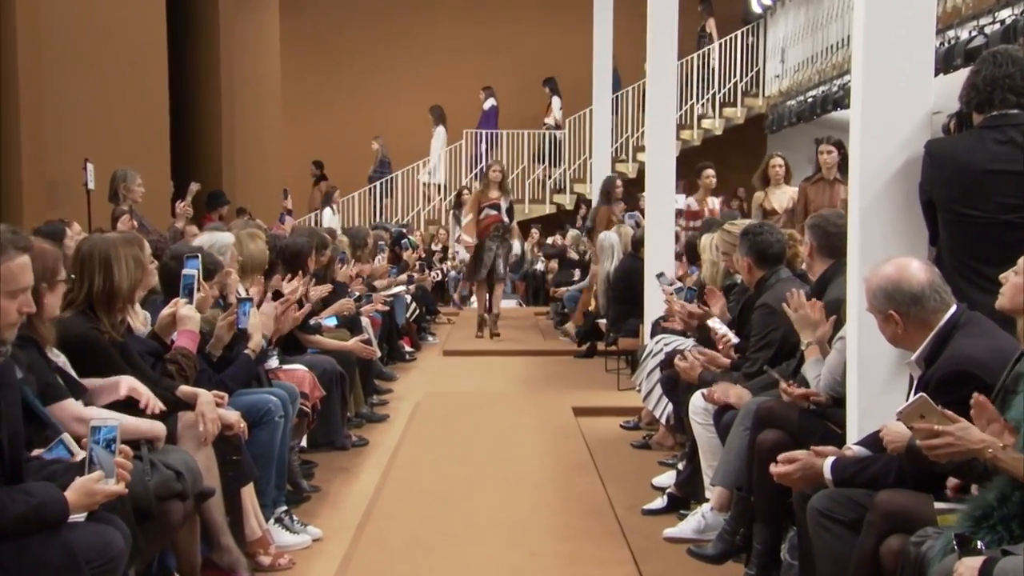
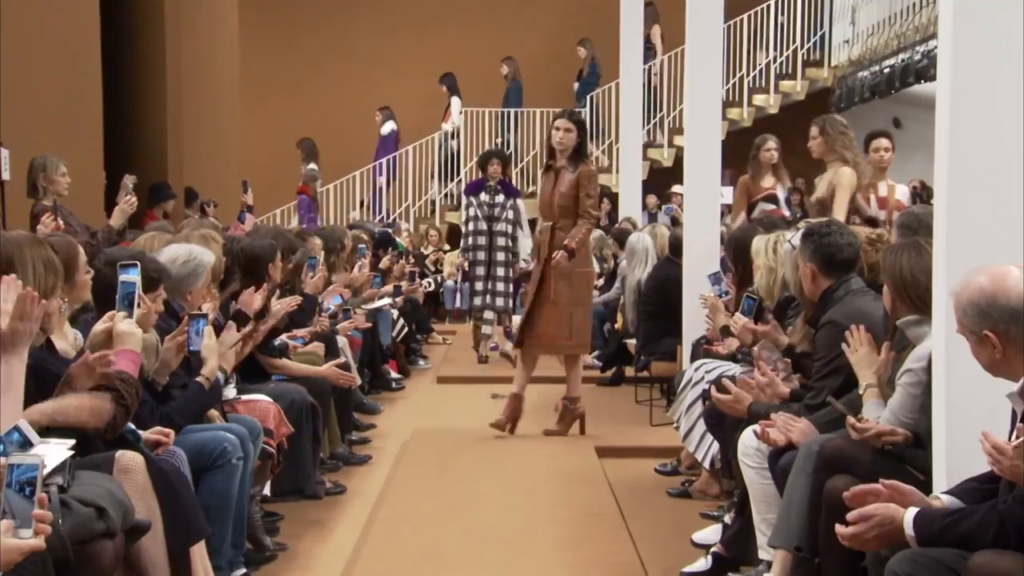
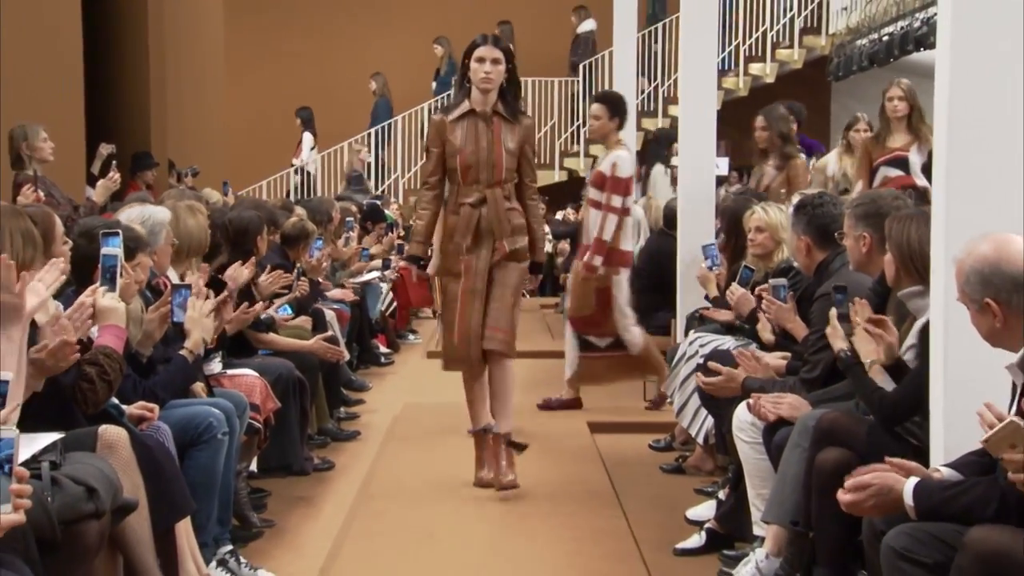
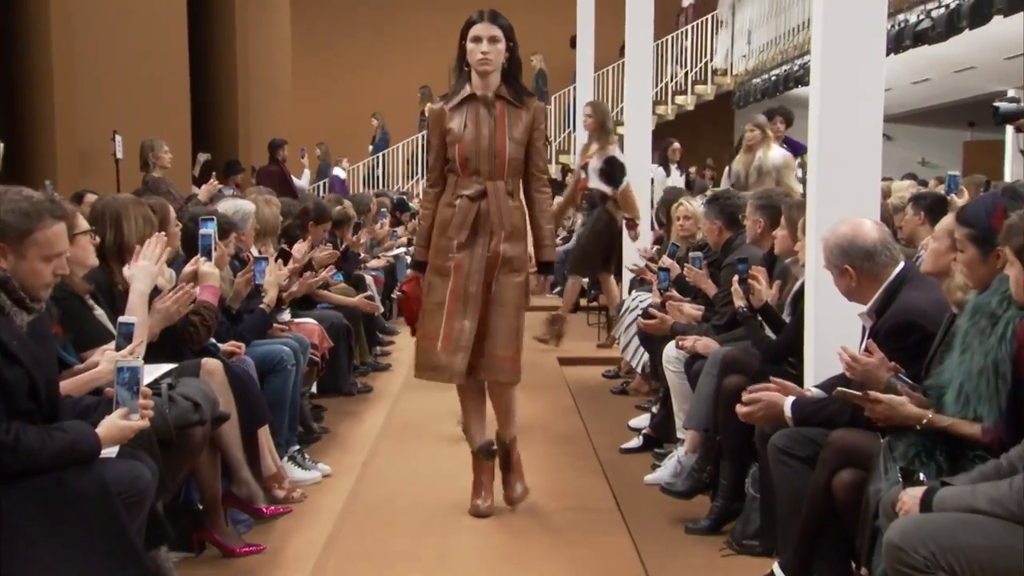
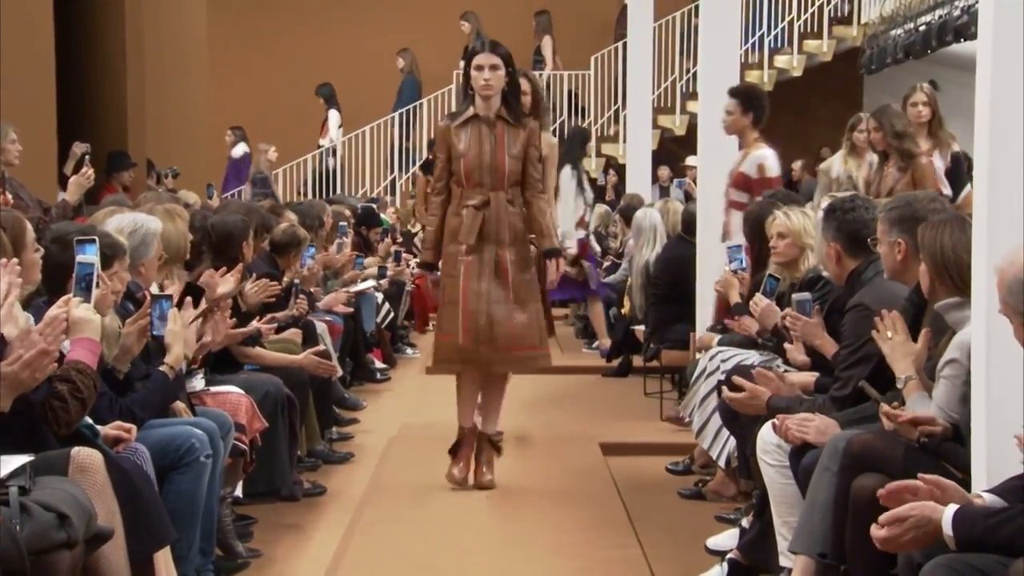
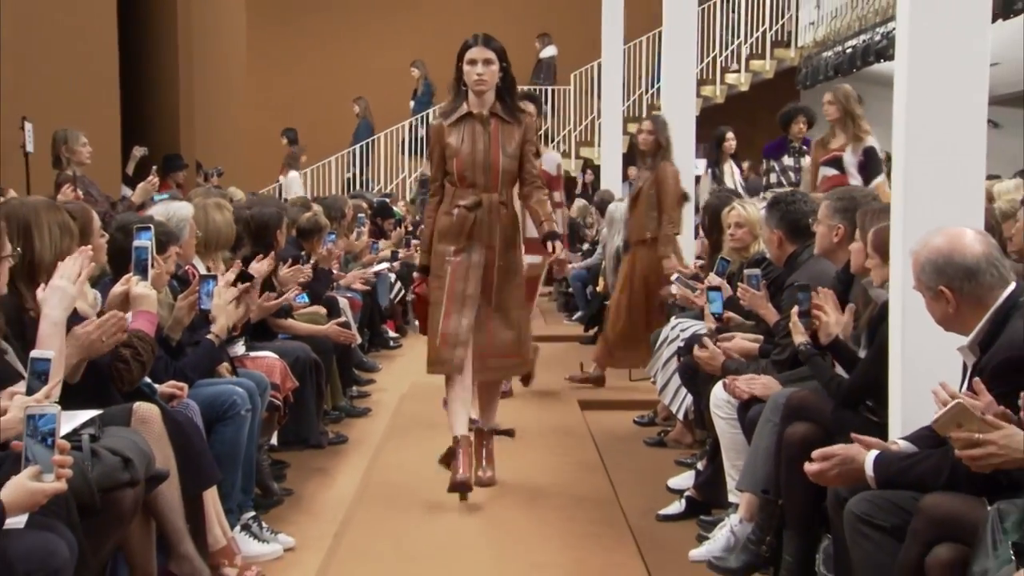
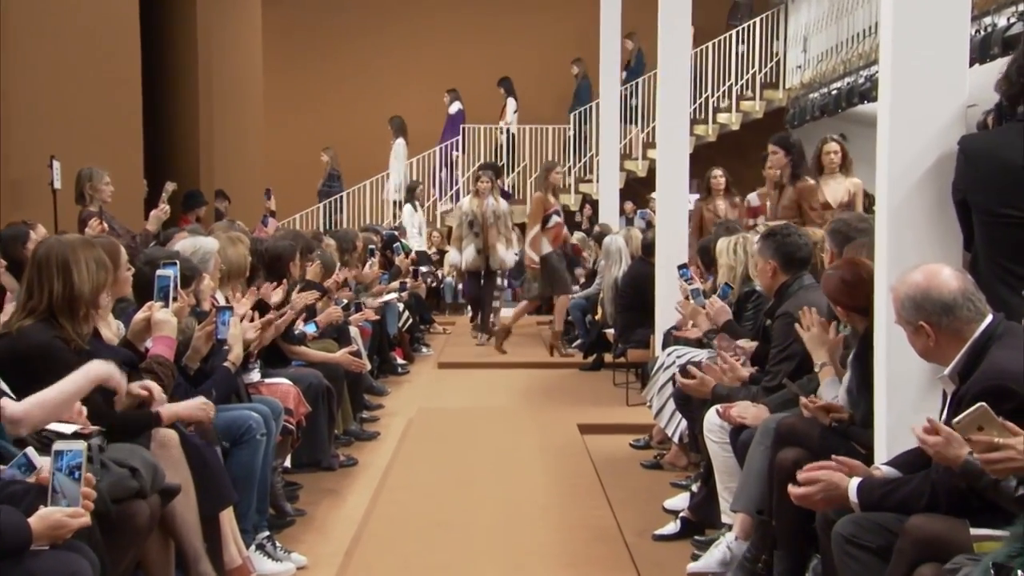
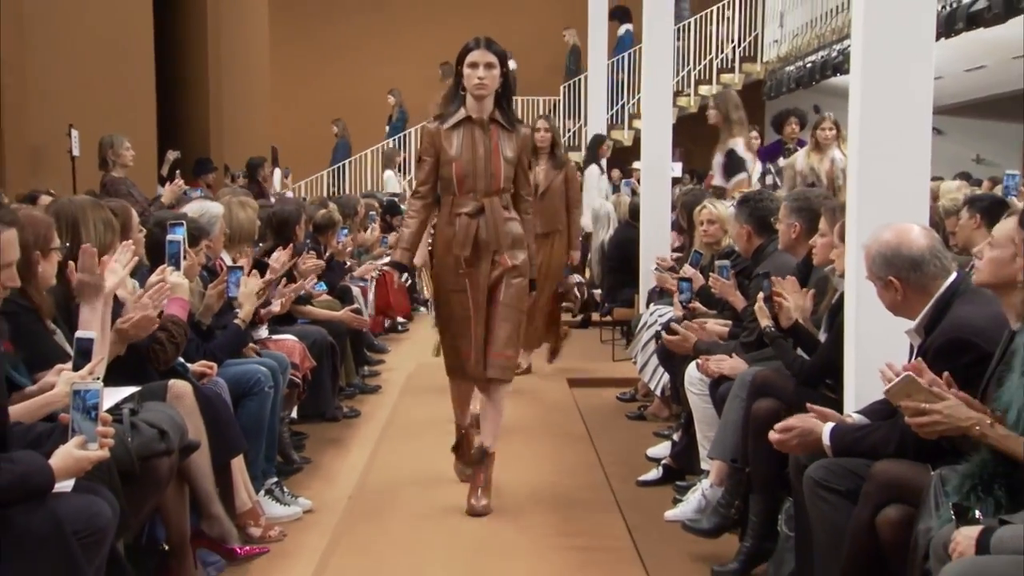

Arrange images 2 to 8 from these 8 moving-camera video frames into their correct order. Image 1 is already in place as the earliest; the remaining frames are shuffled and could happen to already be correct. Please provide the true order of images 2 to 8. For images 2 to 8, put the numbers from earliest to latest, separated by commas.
7, 2, 5, 3, 6, 8, 4
